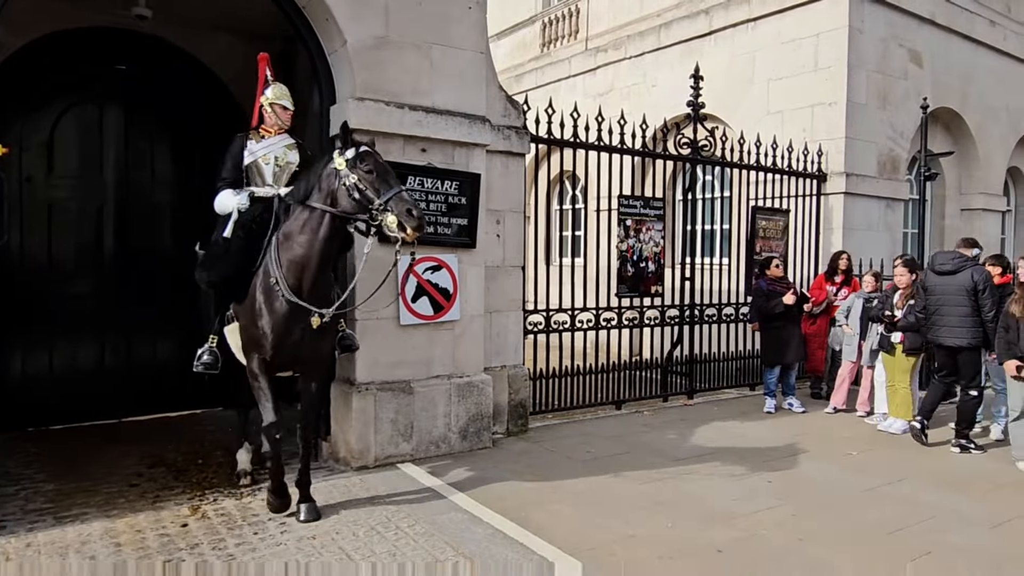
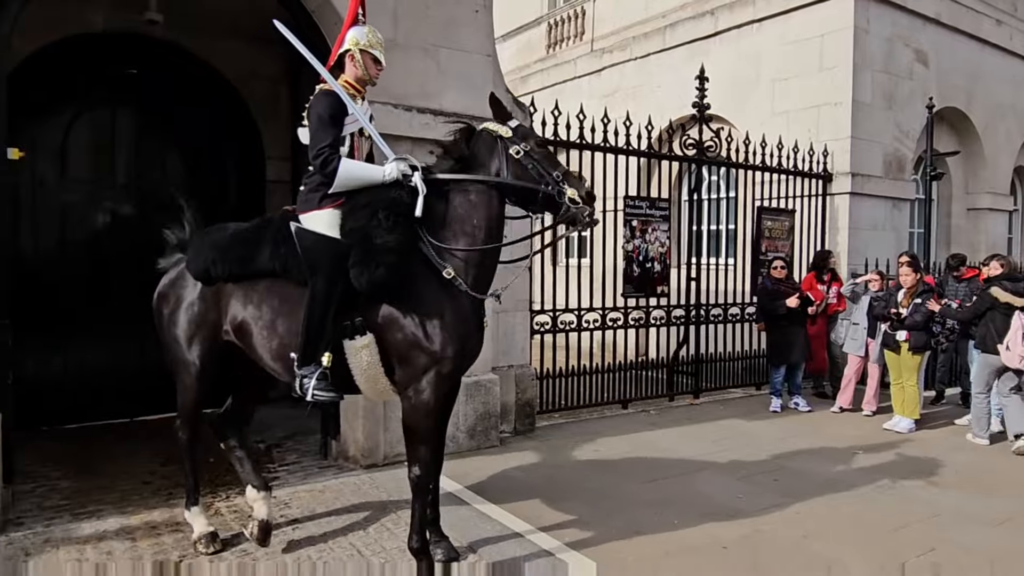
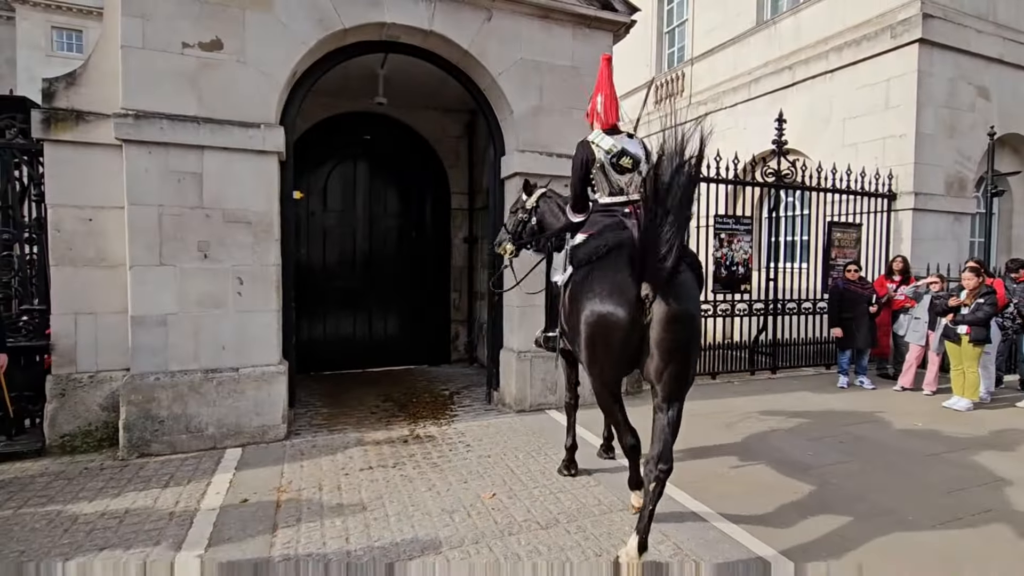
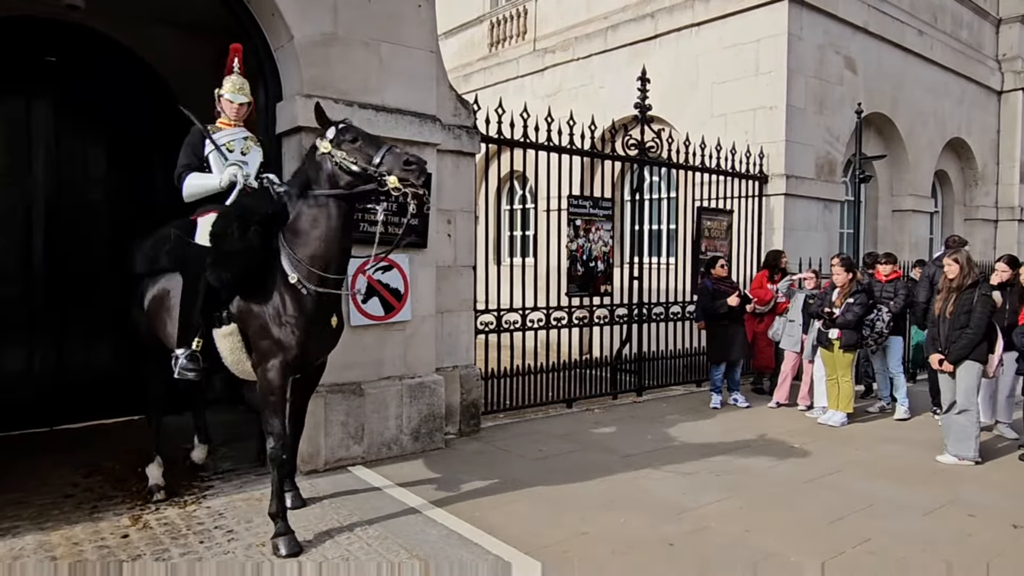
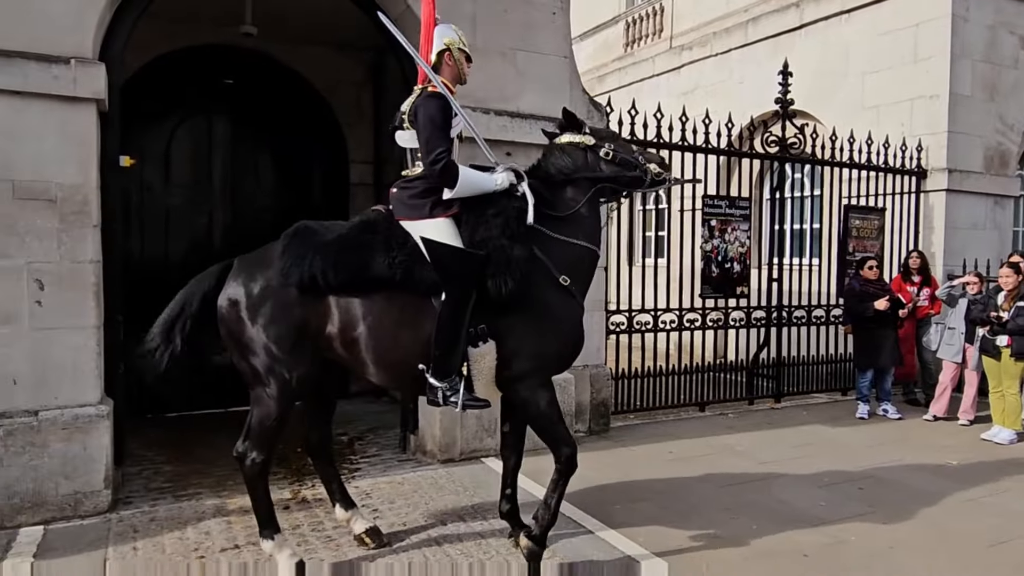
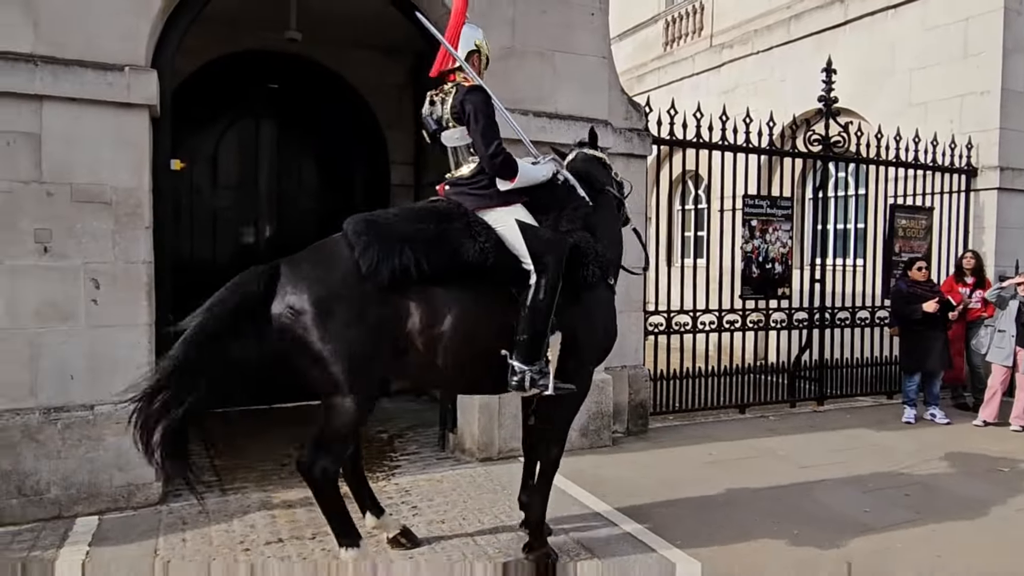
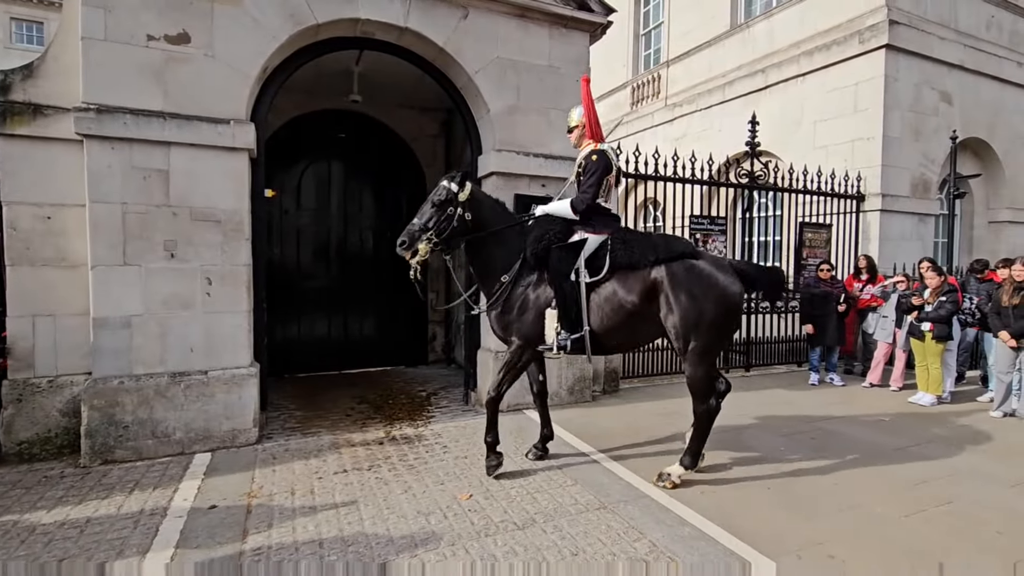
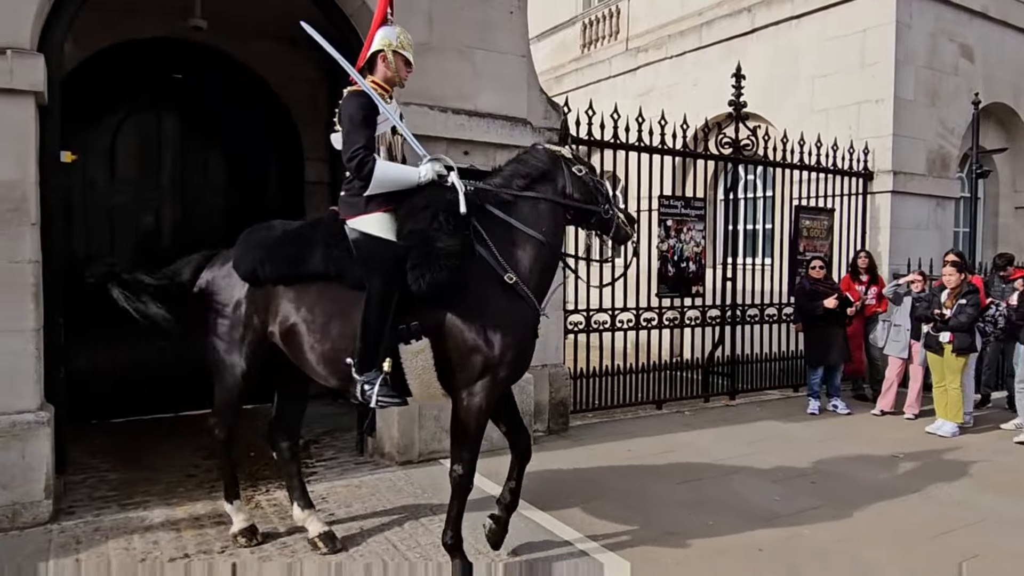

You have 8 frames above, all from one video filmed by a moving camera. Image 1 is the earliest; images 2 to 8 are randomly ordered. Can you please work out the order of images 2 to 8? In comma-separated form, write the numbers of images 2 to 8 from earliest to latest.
4, 2, 8, 5, 6, 3, 7
